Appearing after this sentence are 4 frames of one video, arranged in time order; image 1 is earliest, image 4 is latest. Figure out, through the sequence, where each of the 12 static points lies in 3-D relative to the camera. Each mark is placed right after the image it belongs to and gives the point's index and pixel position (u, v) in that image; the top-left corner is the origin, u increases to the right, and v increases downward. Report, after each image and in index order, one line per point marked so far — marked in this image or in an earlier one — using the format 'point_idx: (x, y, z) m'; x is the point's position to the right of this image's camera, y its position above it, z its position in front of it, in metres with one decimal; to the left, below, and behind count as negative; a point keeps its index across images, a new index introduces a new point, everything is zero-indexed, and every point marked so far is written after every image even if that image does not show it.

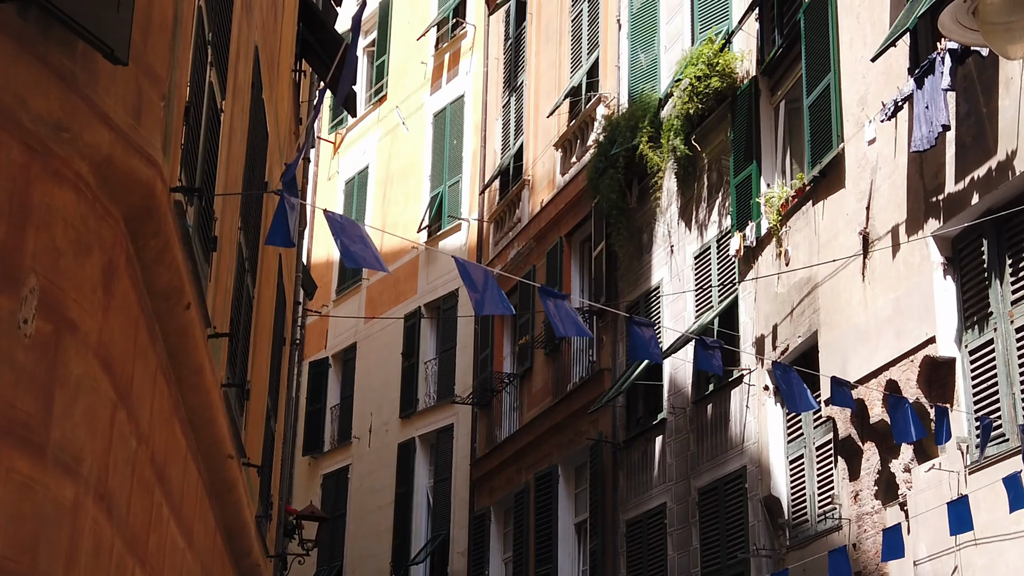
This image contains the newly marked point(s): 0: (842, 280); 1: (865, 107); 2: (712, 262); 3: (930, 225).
0: (+2.6, +0.1, +11.8) m
1: (+2.7, +1.4, +11.7) m
2: (+1.9, +0.2, +14.5) m
3: (+2.9, +0.4, +10.5) m
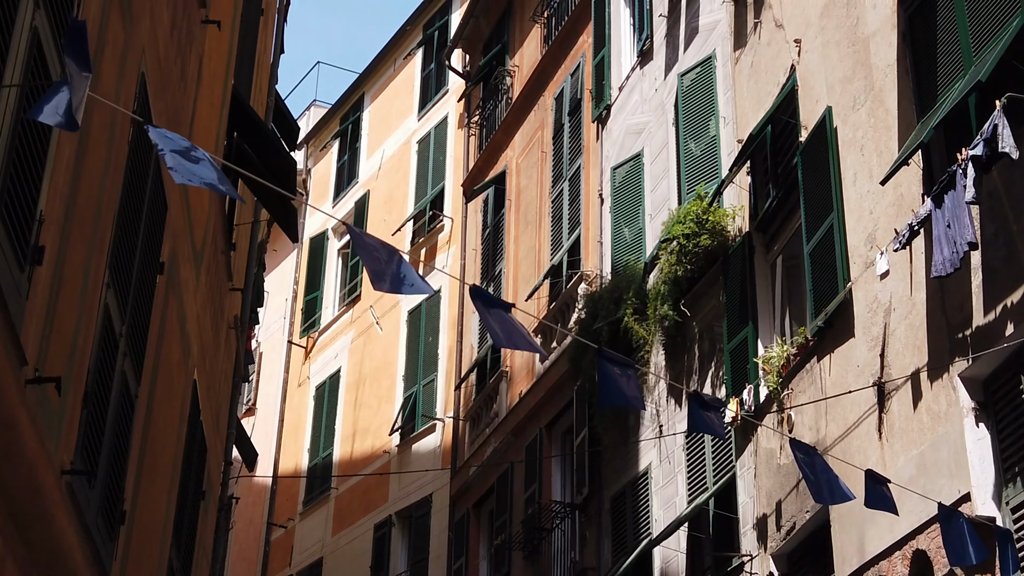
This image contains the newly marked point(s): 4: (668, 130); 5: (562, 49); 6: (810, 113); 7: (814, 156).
0: (+2.3, -1.0, +10.4) m
1: (+2.5, +0.3, +10.4) m
2: (+1.7, -1.3, +13.0) m
3: (+2.7, -0.5, +9.1) m
4: (+1.6, +1.6, +15.3) m
5: (+0.6, +3.0, +19.1) m
6: (+2.3, +1.4, +11.9) m
7: (+2.3, +1.0, +11.6) m
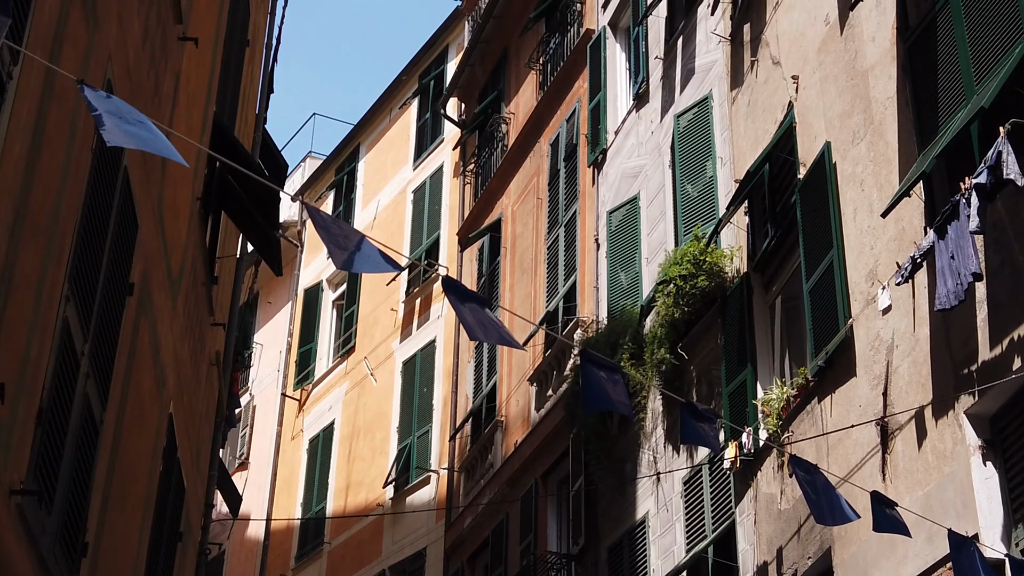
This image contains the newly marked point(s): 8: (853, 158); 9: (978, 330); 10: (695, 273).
0: (+2.3, -1.3, +10.0) m
1: (+2.4, +0.1, +10.1) m
2: (+1.6, -1.6, +12.7) m
3: (+2.6, -0.7, +8.8) m
4: (+1.5, +1.1, +15.1) m
5: (+0.6, +2.4, +19.0) m
6: (+2.3, +1.1, +11.6) m
7: (+2.2, +0.7, +11.3) m
8: (+2.4, +0.9, +10.8) m
9: (+2.7, -0.2, +8.8) m
10: (+1.6, +0.1, +13.1) m
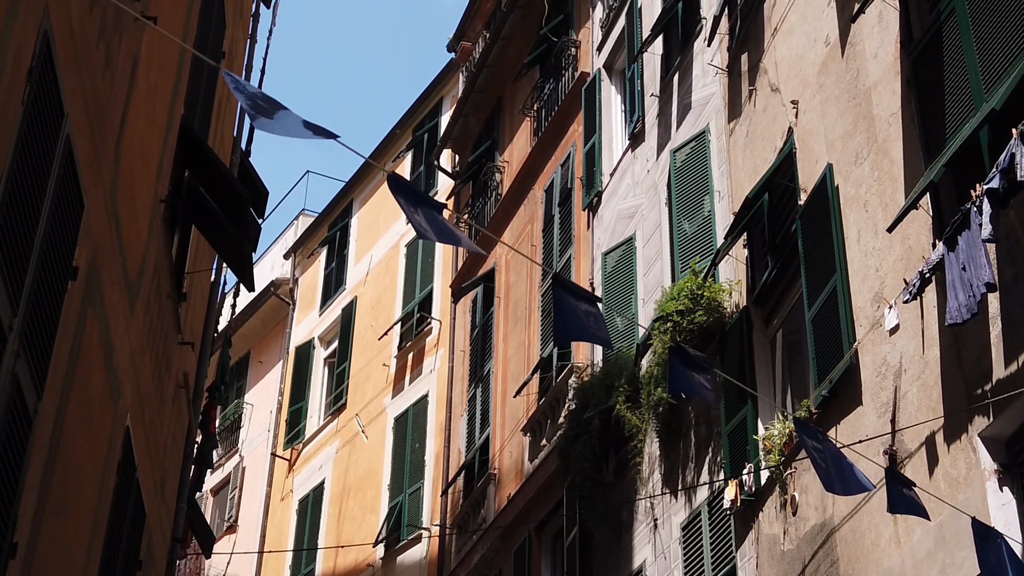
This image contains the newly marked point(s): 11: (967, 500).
0: (+2.2, -1.4, +9.5) m
1: (+2.3, -0.1, +9.6) m
2: (+1.5, -1.9, +12.1) m
3: (+2.5, -0.7, +8.3) m
4: (+1.4, +0.7, +14.6) m
5: (+0.5, +1.8, +18.6) m
6: (+2.2, +0.8, +11.2) m
7: (+2.2, +0.5, +10.9) m
8: (+2.3, +0.7, +10.3) m
9: (+2.6, -0.3, +8.3) m
10: (+1.5, -0.2, +12.6) m
11: (+2.5, -1.2, +8.3) m
